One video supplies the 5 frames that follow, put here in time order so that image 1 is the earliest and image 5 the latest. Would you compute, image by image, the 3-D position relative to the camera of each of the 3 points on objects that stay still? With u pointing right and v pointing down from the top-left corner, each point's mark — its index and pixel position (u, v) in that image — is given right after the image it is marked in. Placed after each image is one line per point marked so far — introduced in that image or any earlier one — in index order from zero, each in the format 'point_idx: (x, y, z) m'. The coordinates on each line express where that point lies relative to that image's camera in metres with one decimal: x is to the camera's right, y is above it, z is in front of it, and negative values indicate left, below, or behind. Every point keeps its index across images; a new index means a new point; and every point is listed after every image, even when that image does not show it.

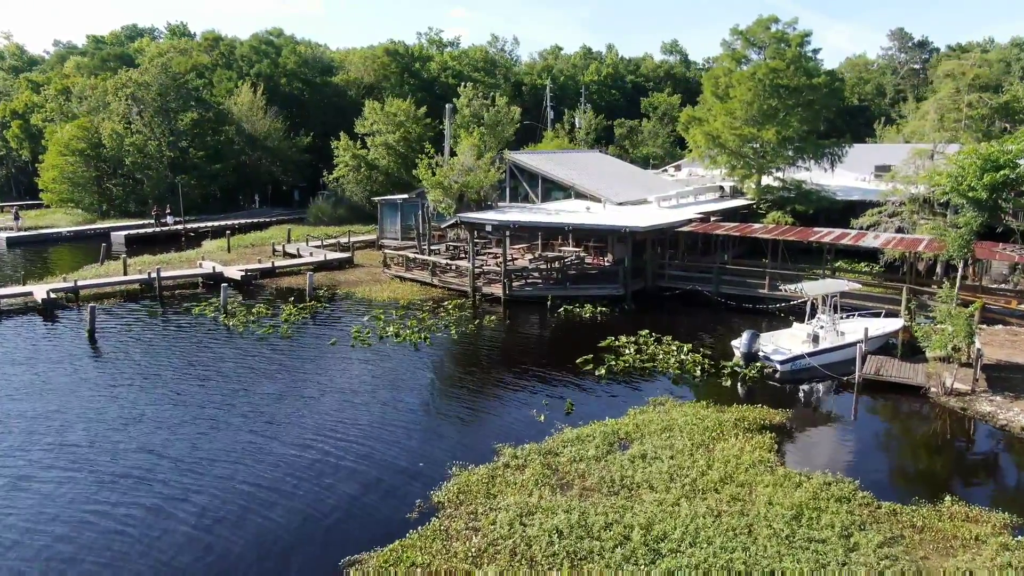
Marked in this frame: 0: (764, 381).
0: (+5.5, -2.0, +16.9) m
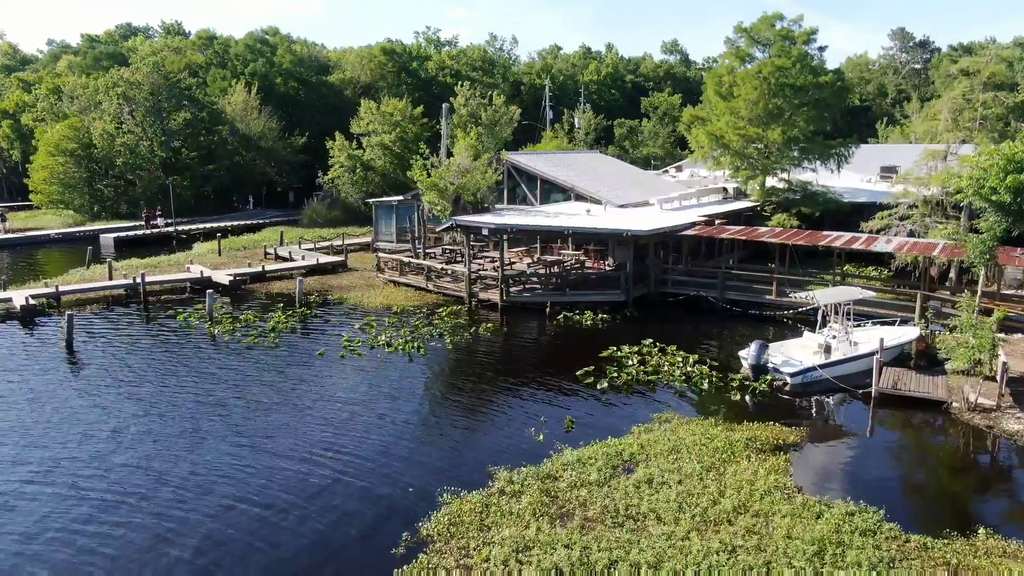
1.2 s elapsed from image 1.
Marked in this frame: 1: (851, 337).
0: (+5.4, -2.2, +16.0) m
1: (+7.5, -1.1, +17.1) m
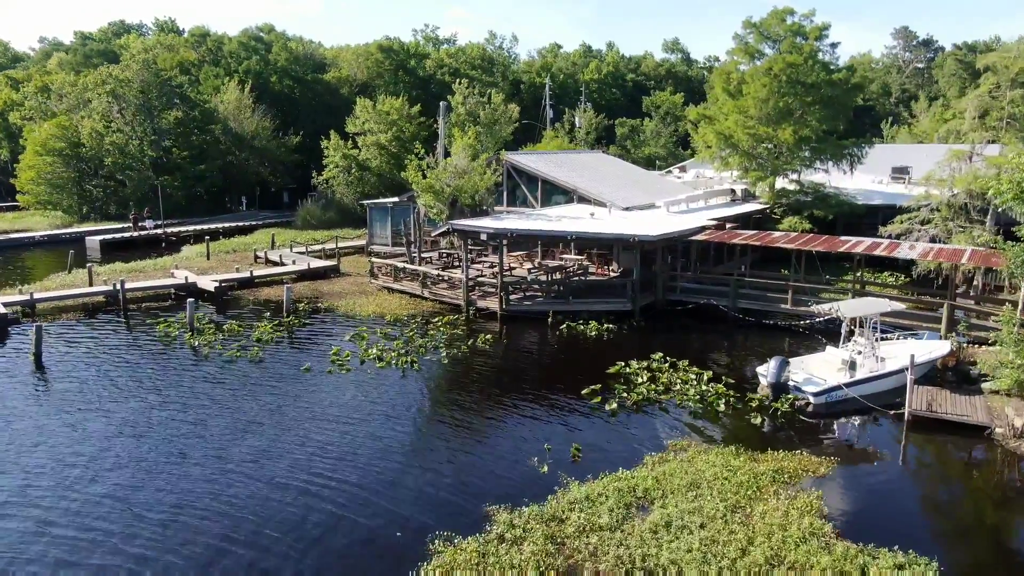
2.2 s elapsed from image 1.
0: (+5.4, -2.4, +14.8) m
1: (+7.5, -1.3, +15.9) m
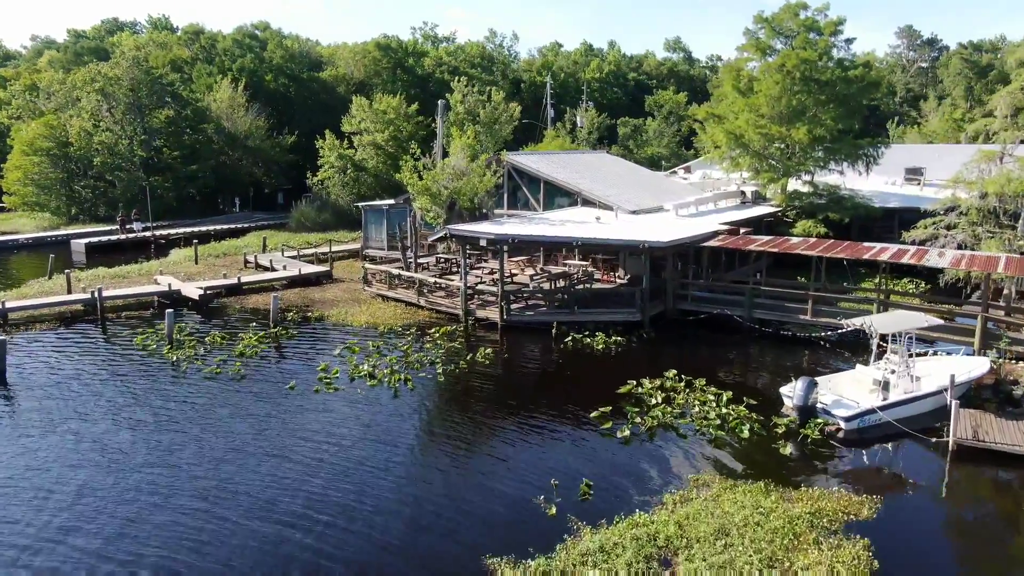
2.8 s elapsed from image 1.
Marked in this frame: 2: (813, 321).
0: (+5.5, -2.7, +13.5) m
1: (+7.5, -1.6, +14.6) m
2: (+7.6, -0.8, +19.4) m
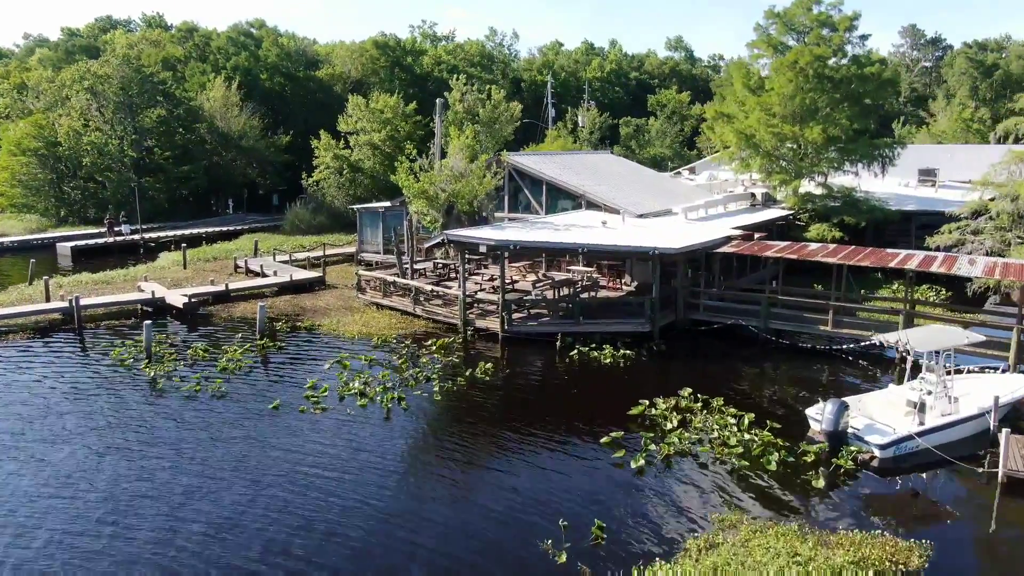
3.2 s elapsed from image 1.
0: (+5.5, -2.9, +12.3) m
1: (+7.6, -1.8, +13.4) m
2: (+7.6, -1.0, +18.2) m
